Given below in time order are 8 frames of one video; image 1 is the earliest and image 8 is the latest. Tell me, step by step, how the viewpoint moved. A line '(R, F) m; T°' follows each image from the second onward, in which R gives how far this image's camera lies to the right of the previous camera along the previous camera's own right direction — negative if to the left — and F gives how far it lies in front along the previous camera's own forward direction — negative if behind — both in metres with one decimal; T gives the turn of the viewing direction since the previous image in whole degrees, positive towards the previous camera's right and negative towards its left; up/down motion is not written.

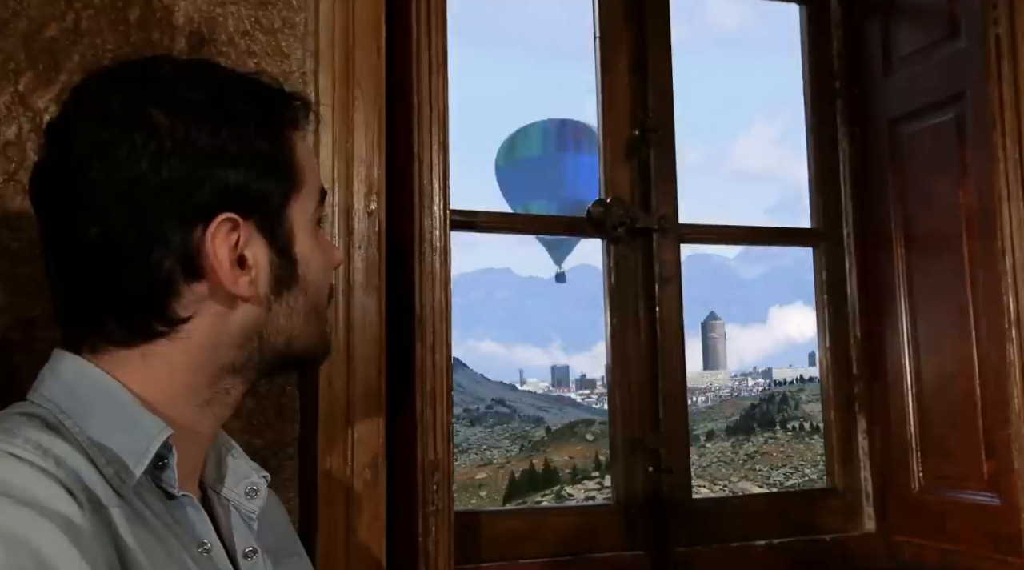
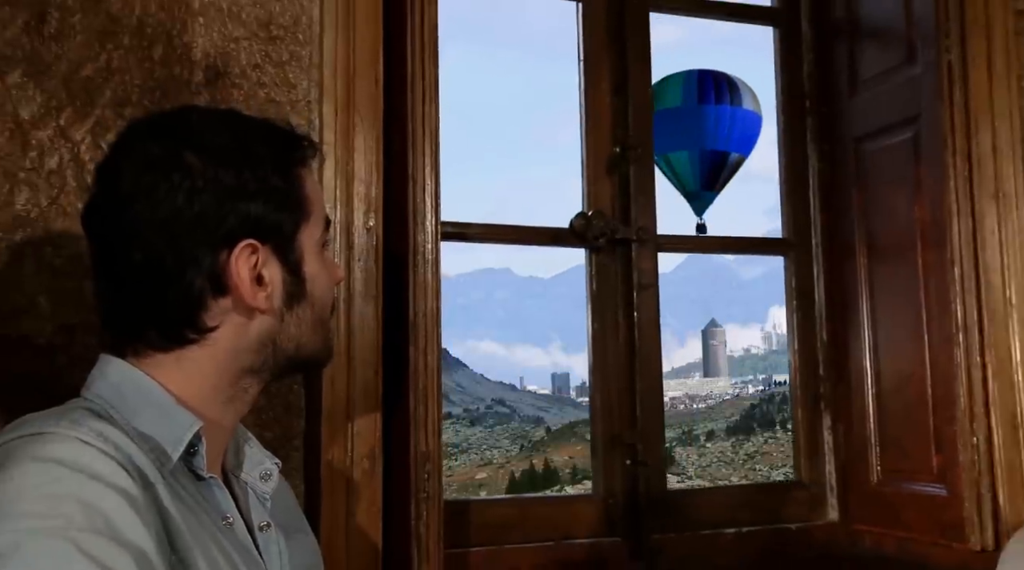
(0.0, -0.1) m; 0°
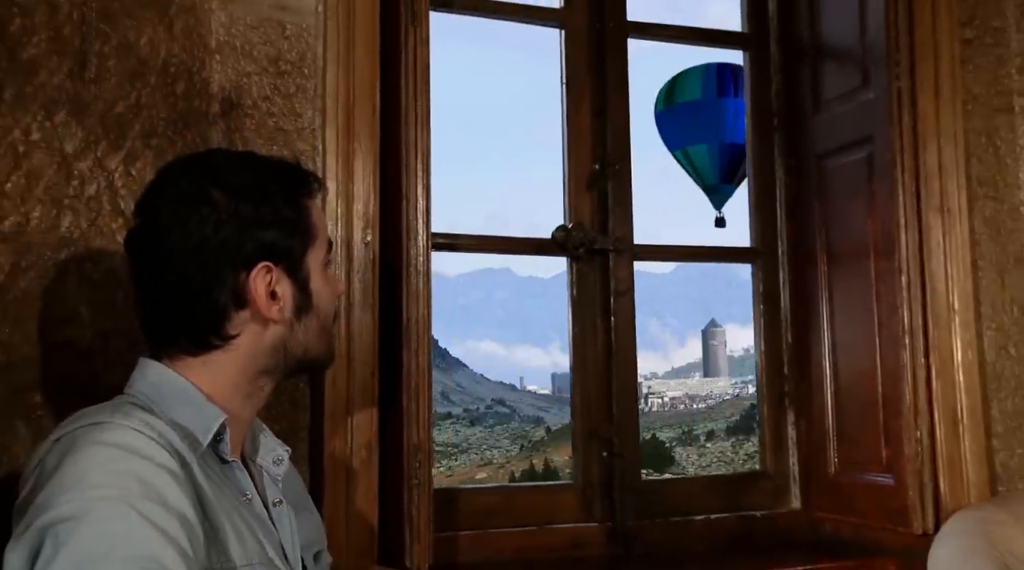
(0.0, -0.2) m; 0°
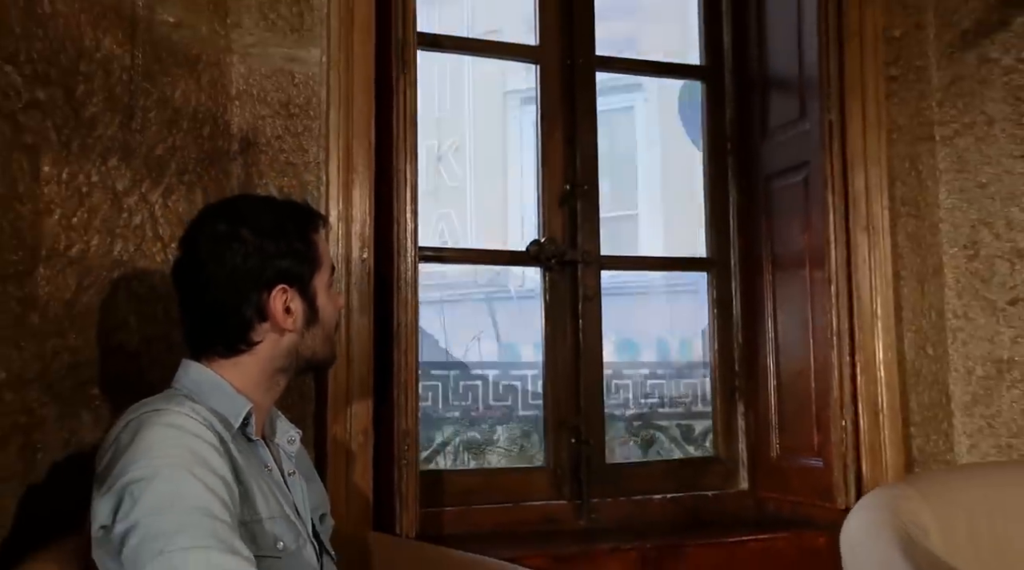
(0.0, -0.3) m; 0°
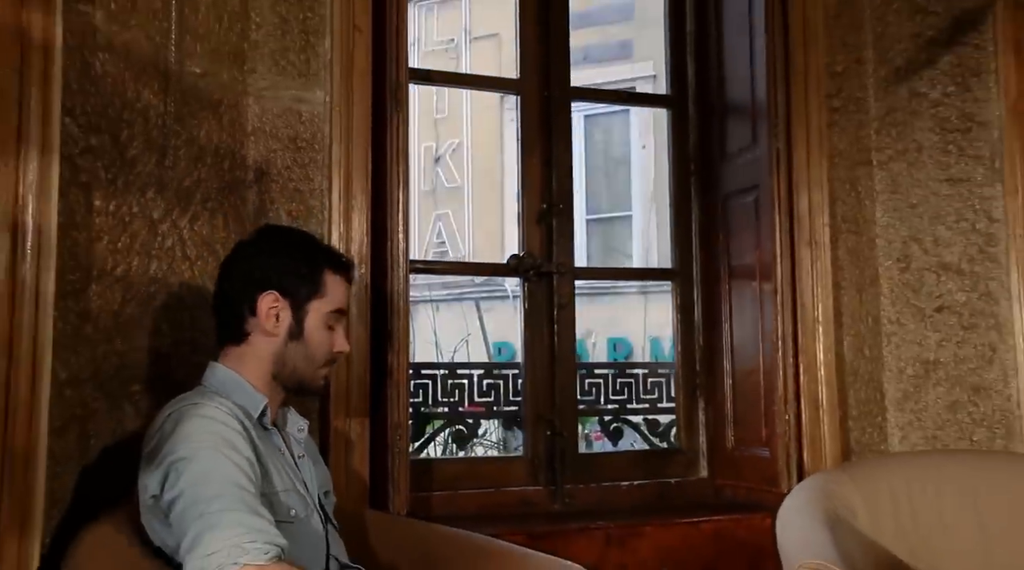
(0.0, -0.3) m; 0°
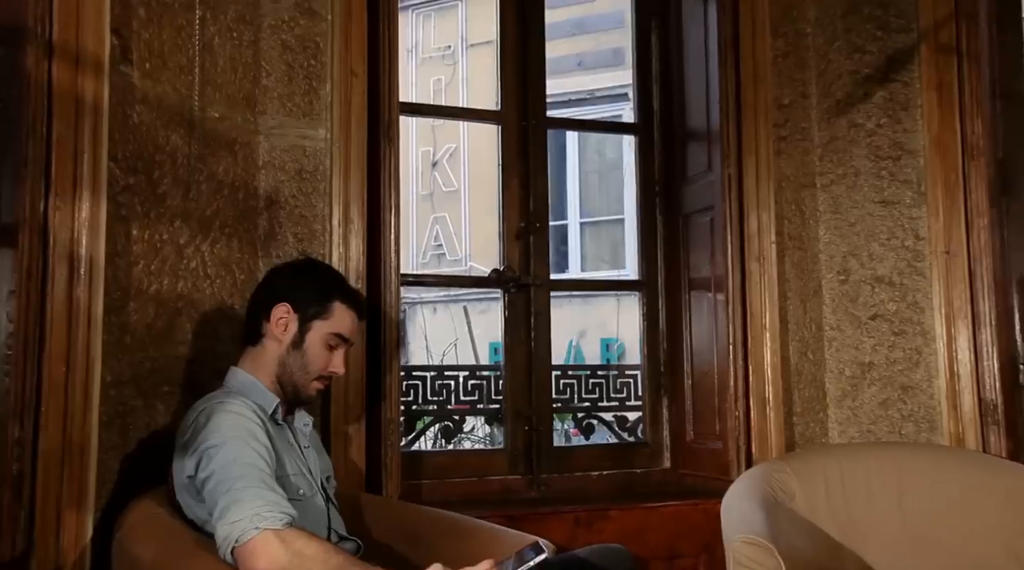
(+0.1, -0.3) m; 0°
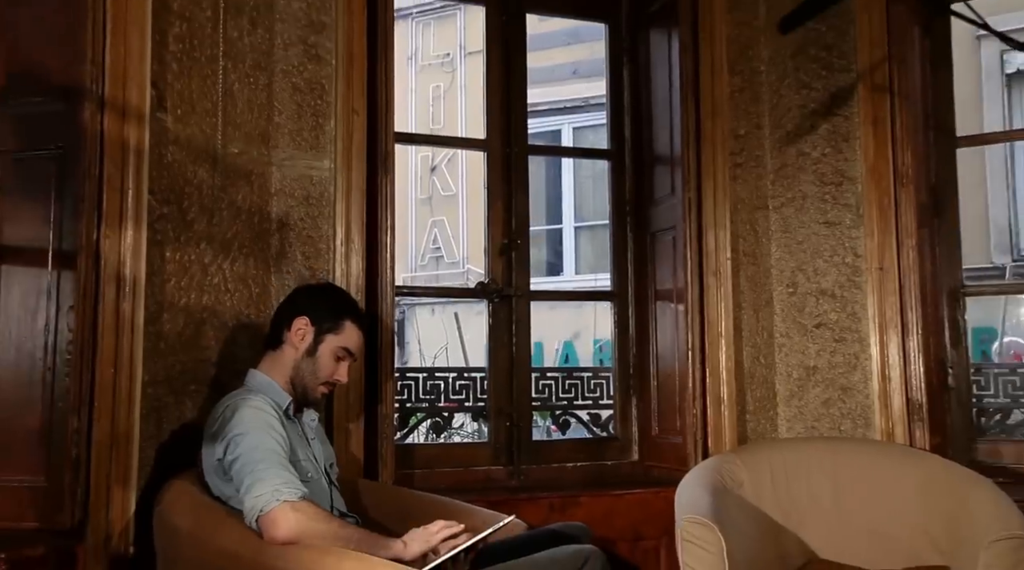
(+0.1, -0.3) m; 0°
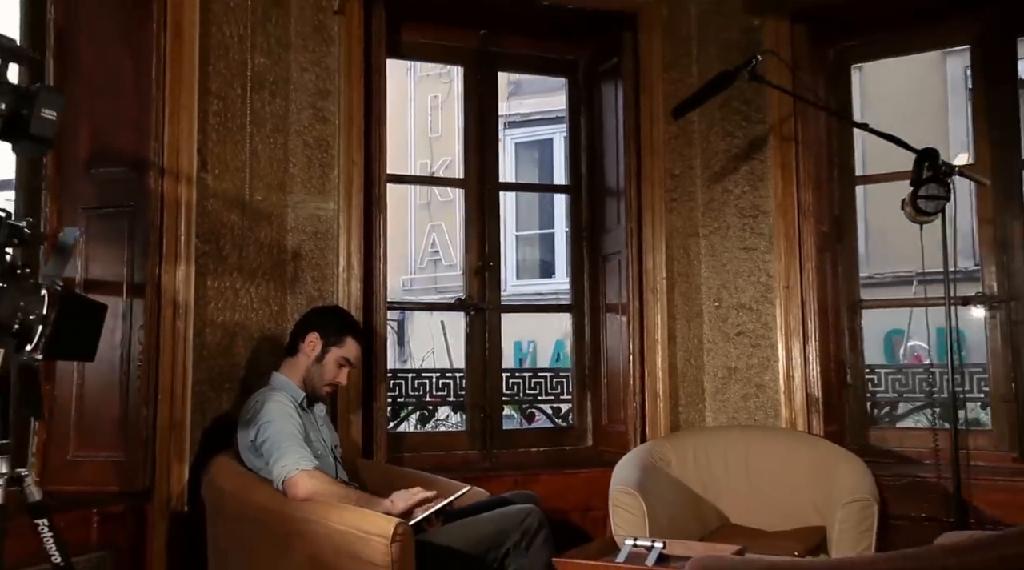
(+0.1, -0.6) m; 0°
